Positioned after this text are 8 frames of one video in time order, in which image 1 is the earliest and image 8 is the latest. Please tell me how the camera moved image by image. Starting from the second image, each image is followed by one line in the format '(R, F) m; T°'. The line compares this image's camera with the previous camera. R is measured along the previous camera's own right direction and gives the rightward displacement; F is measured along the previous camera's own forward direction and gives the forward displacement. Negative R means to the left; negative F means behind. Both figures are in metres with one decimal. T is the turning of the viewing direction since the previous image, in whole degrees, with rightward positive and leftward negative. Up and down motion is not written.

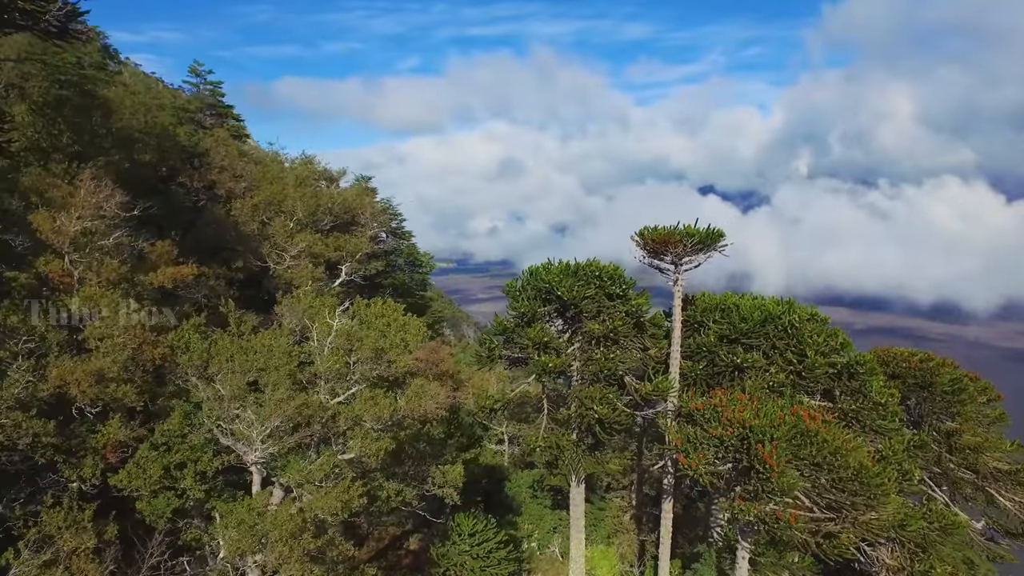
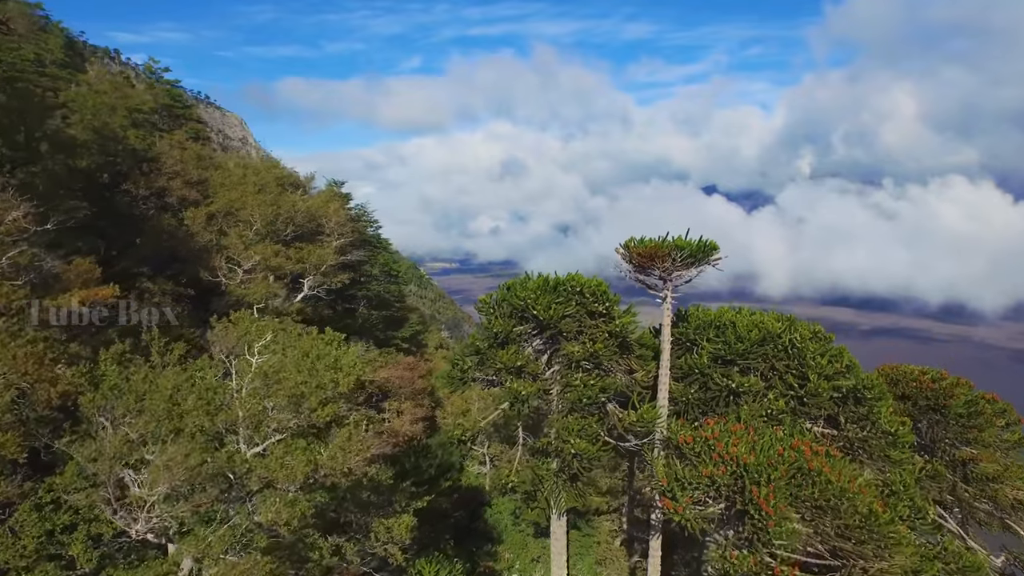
(+1.1, +2.3) m; 0°
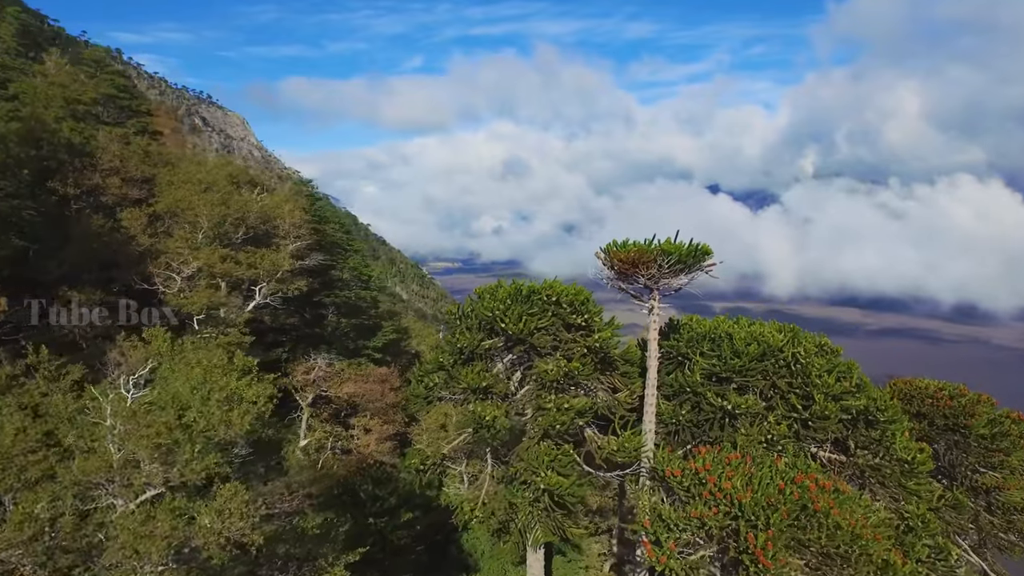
(+1.2, +2.6) m; 0°
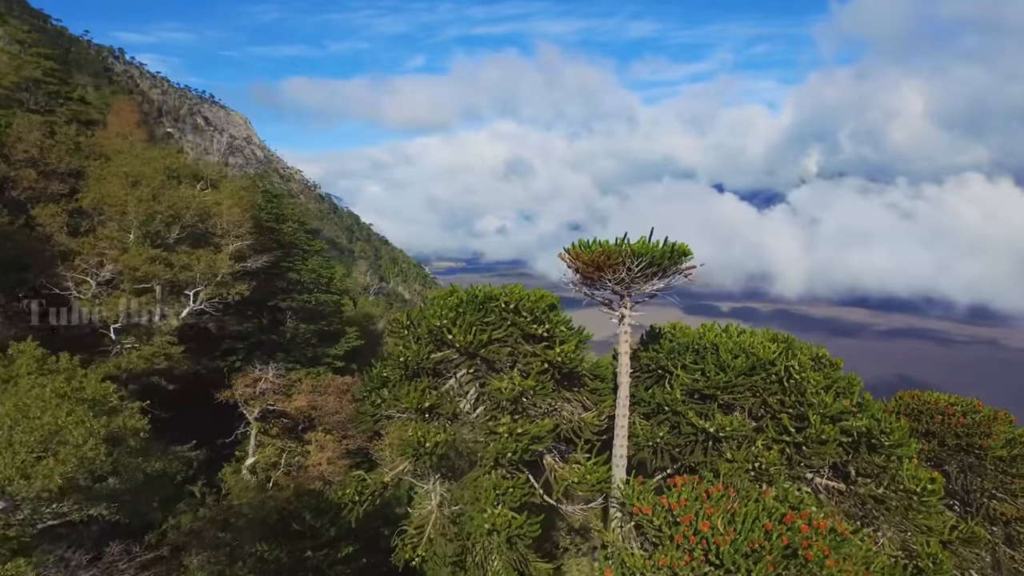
(+1.4, +2.5) m; 0°
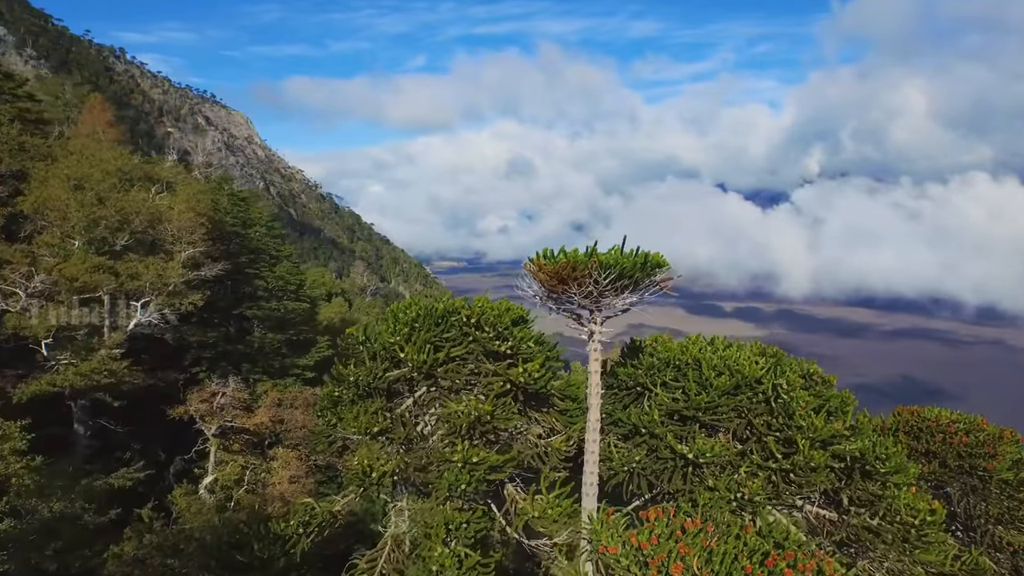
(+1.1, +1.5) m; 0°
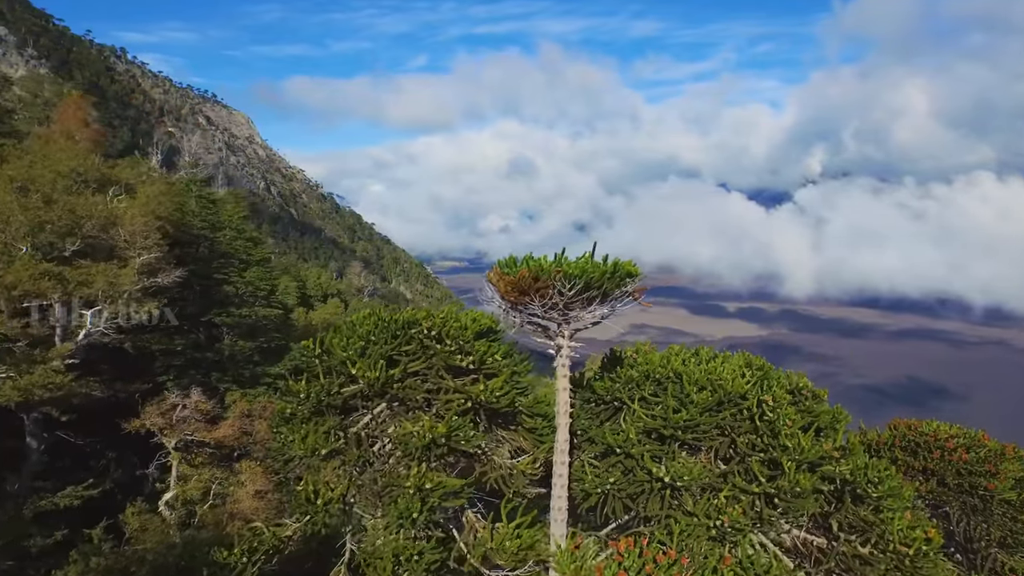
(+0.9, +1.2) m; 0°
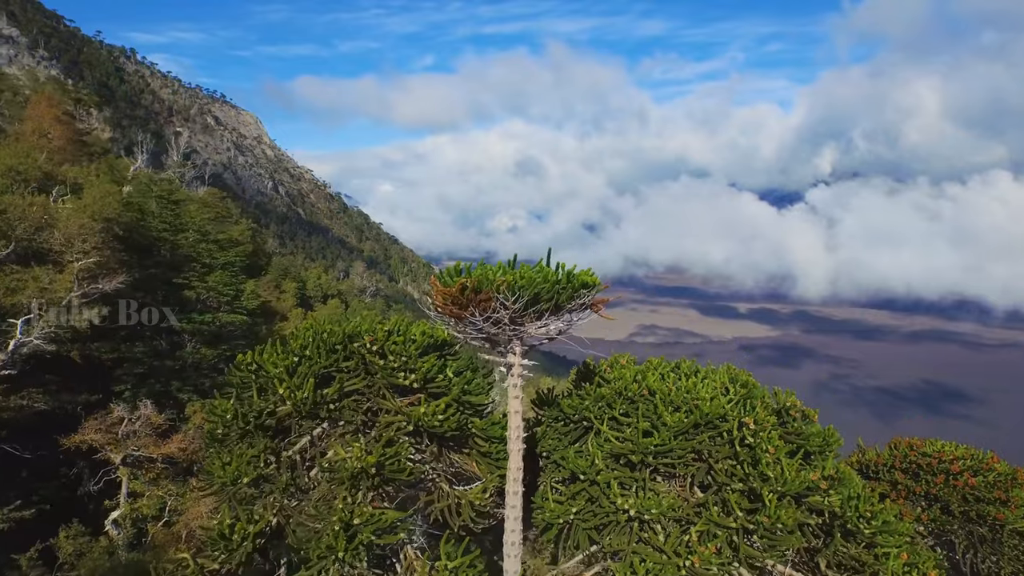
(+1.3, +1.6) m; -1°
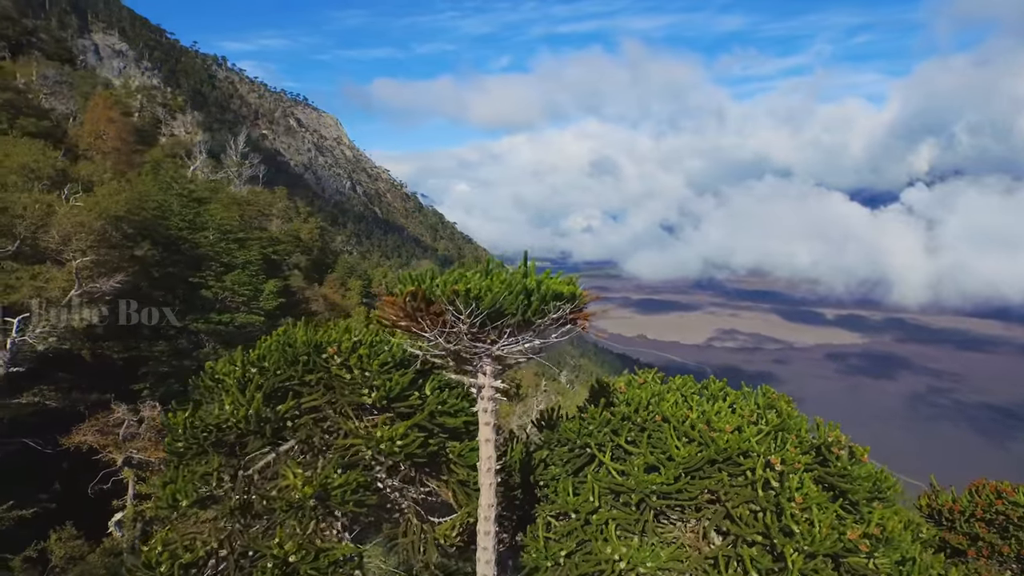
(+1.8, +2.0) m; -6°
